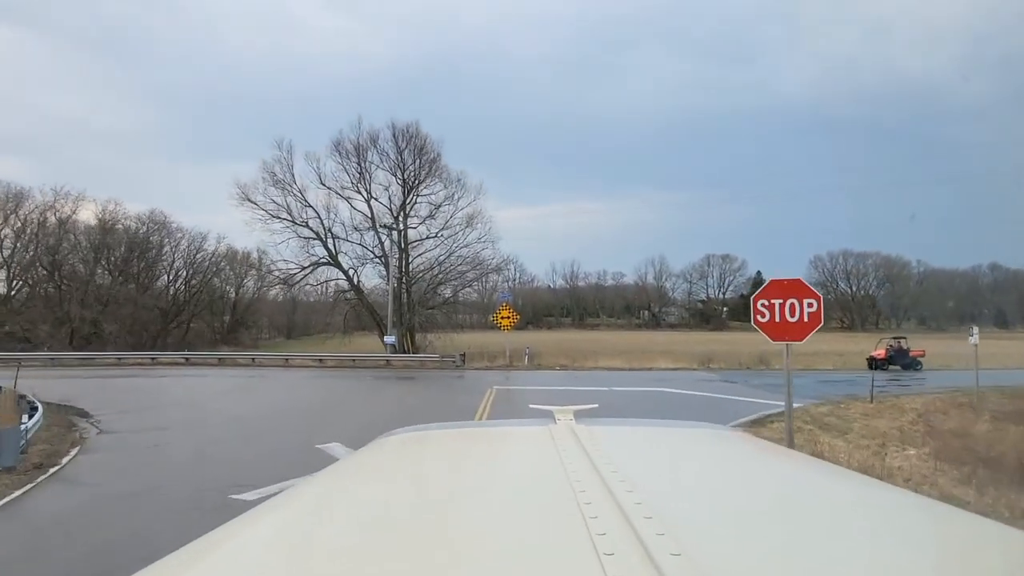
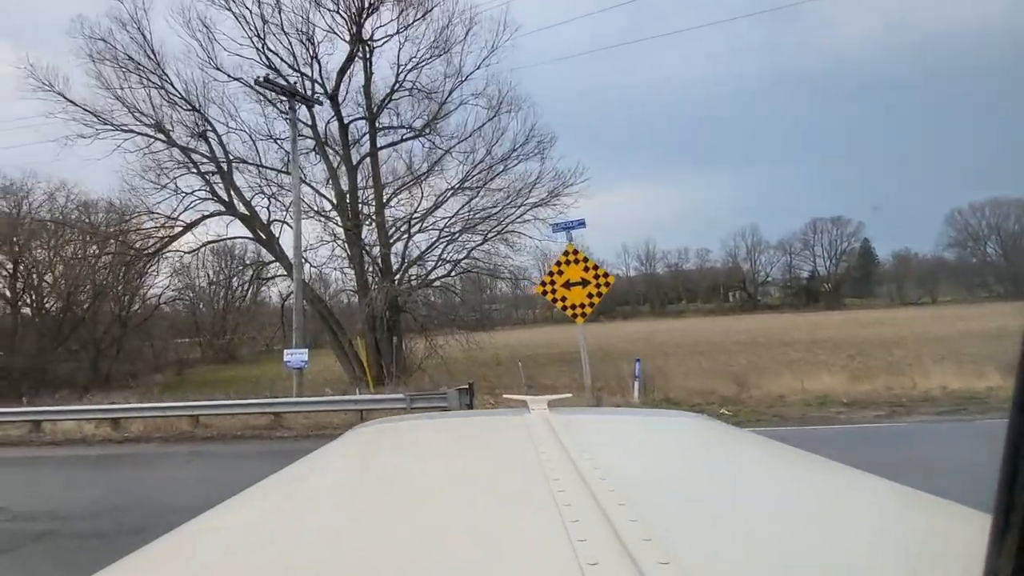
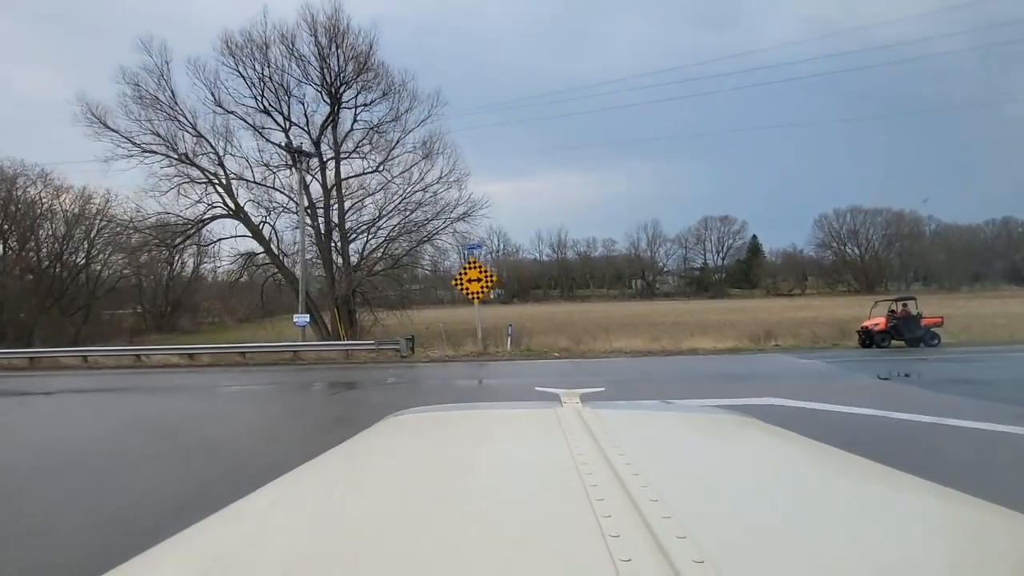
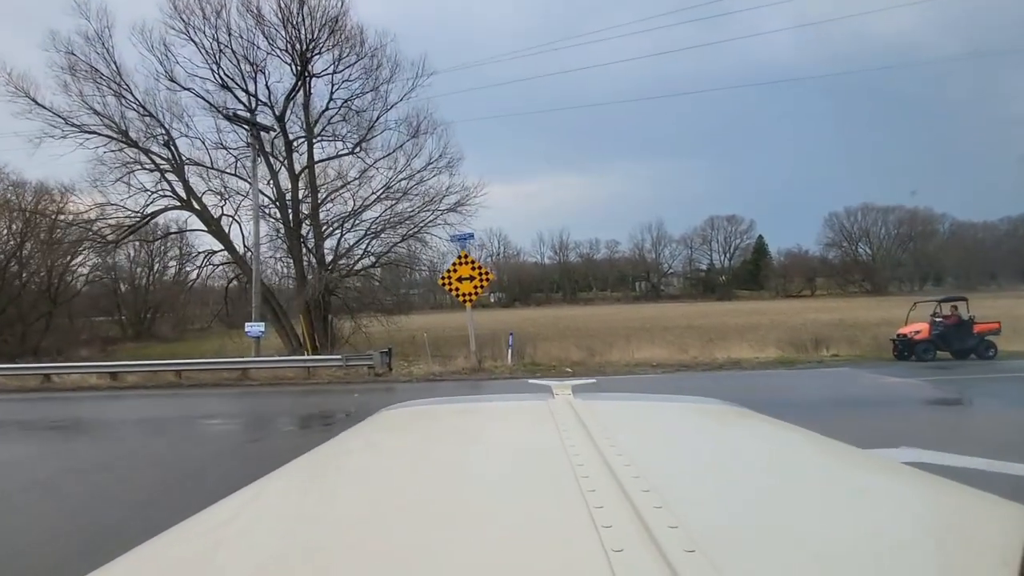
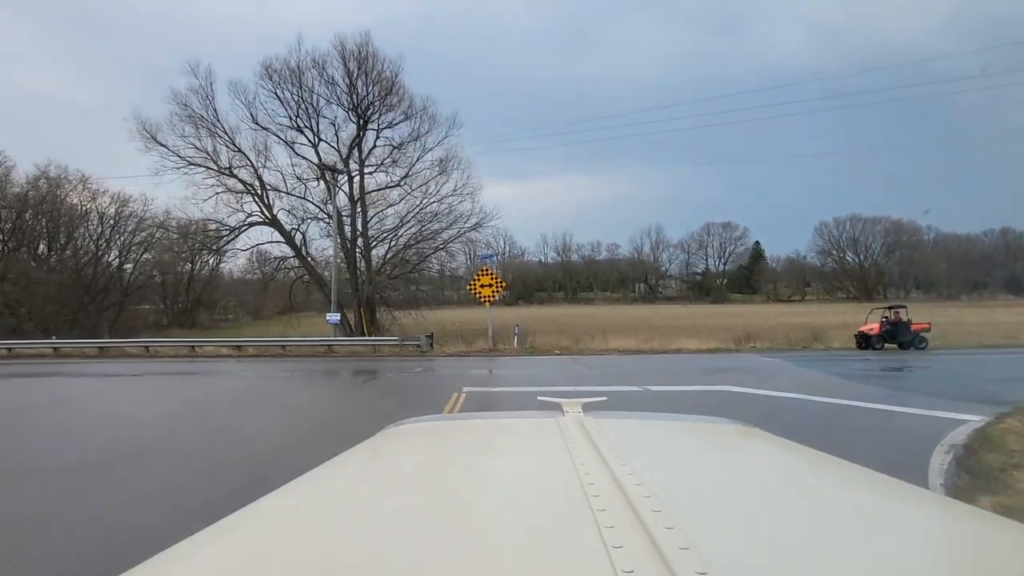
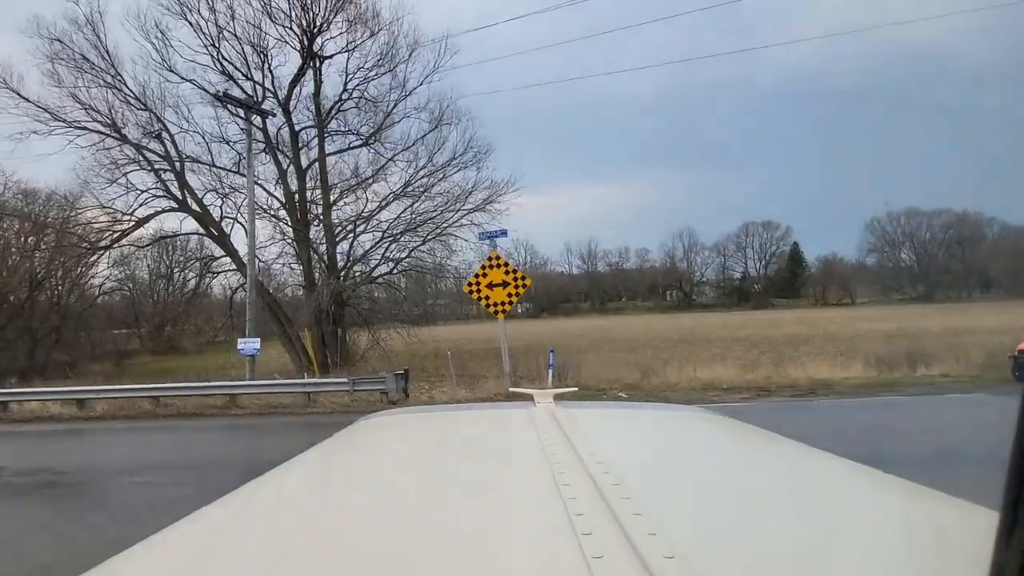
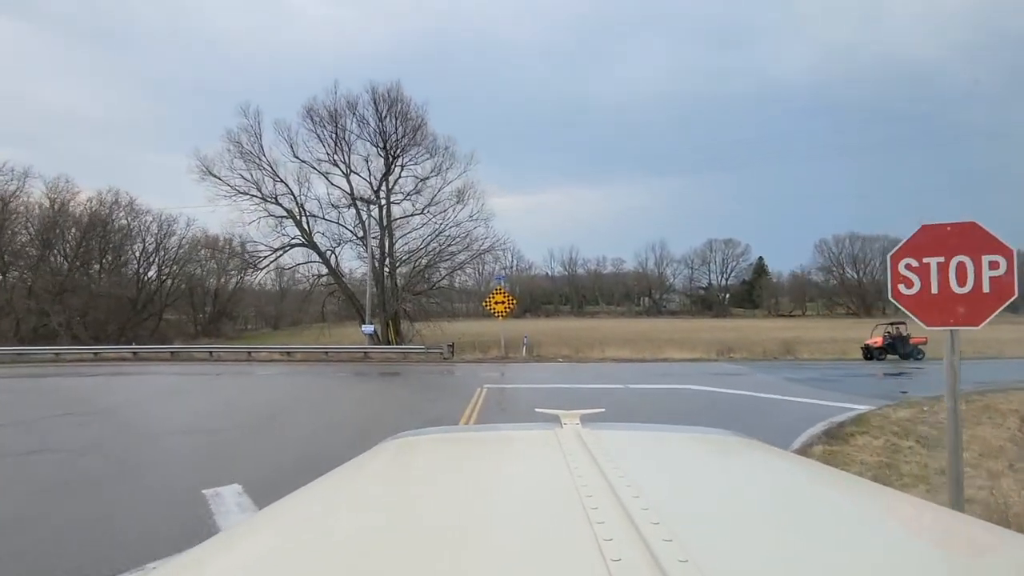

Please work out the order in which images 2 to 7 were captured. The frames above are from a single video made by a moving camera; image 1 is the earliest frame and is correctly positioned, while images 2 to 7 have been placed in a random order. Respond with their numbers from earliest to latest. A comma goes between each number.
7, 5, 3, 4, 6, 2
